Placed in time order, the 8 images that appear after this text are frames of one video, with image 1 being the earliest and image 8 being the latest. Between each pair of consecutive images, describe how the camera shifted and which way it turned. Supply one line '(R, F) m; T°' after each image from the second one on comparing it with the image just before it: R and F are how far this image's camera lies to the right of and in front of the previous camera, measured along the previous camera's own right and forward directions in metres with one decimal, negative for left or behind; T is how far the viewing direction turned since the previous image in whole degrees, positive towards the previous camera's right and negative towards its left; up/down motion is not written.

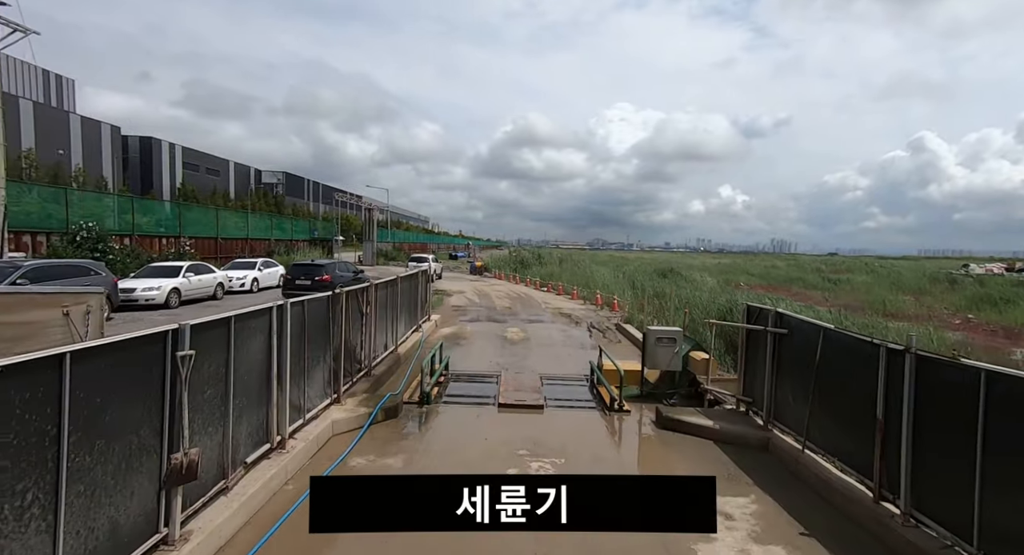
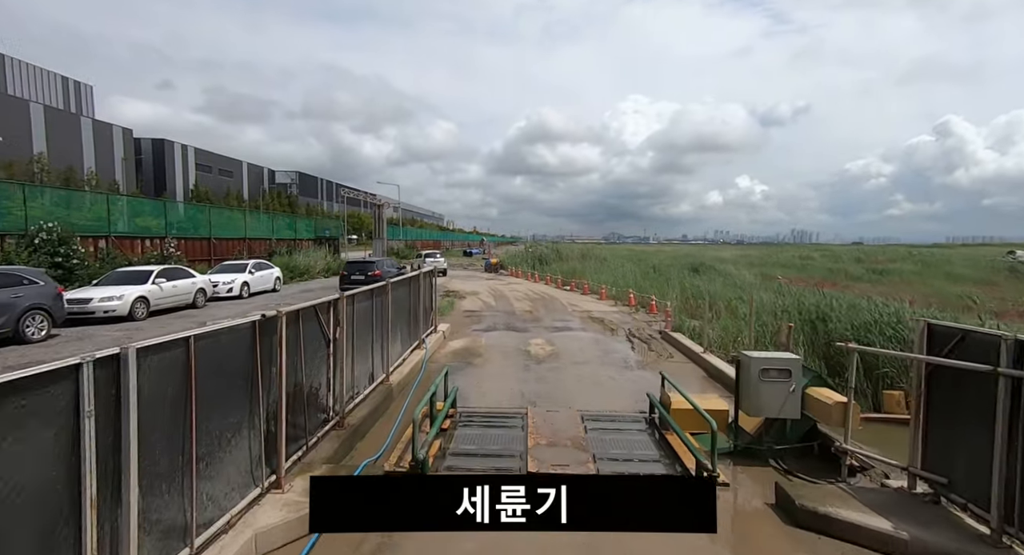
(-0.2, +2.5) m; -2°
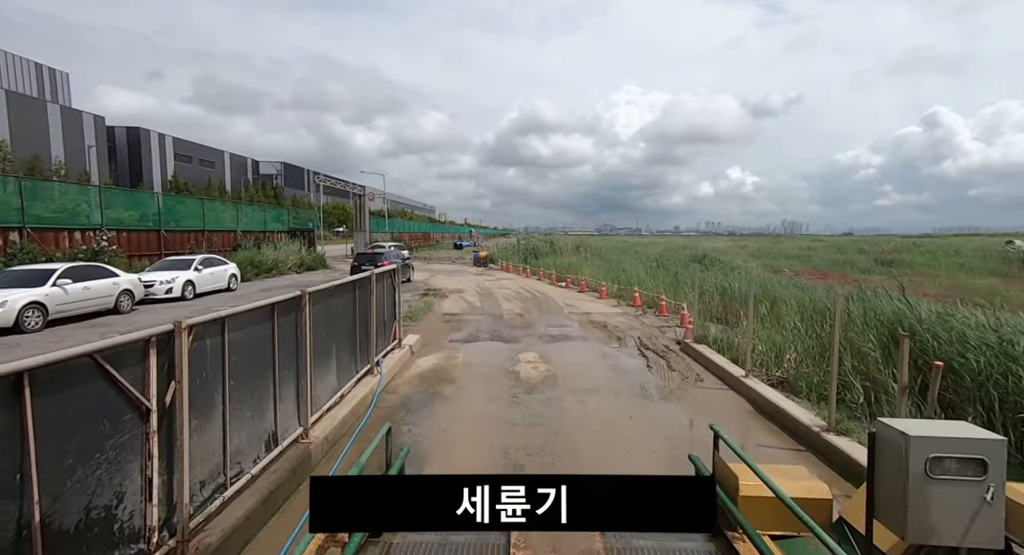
(+0.2, +2.4) m; +1°
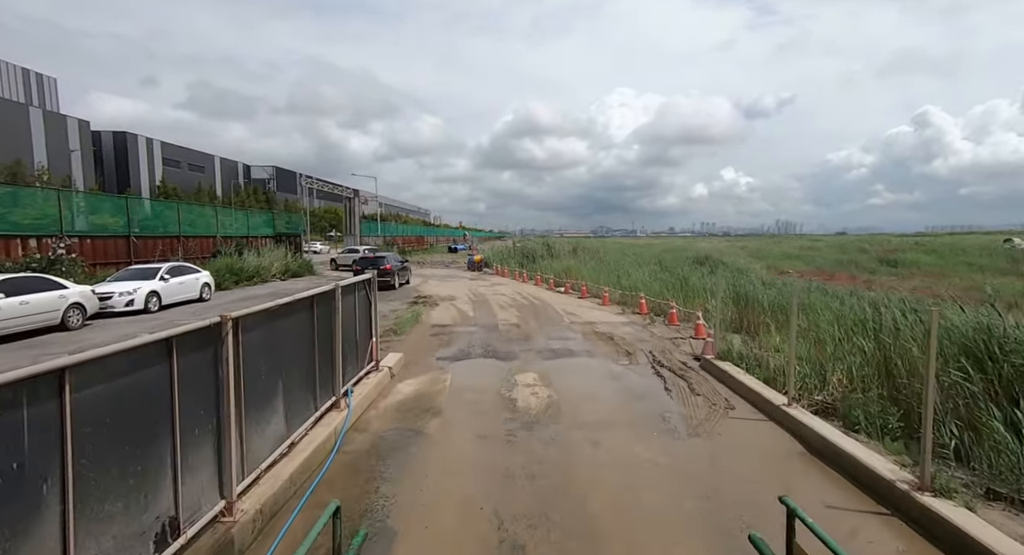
(0.0, +1.3) m; 0°
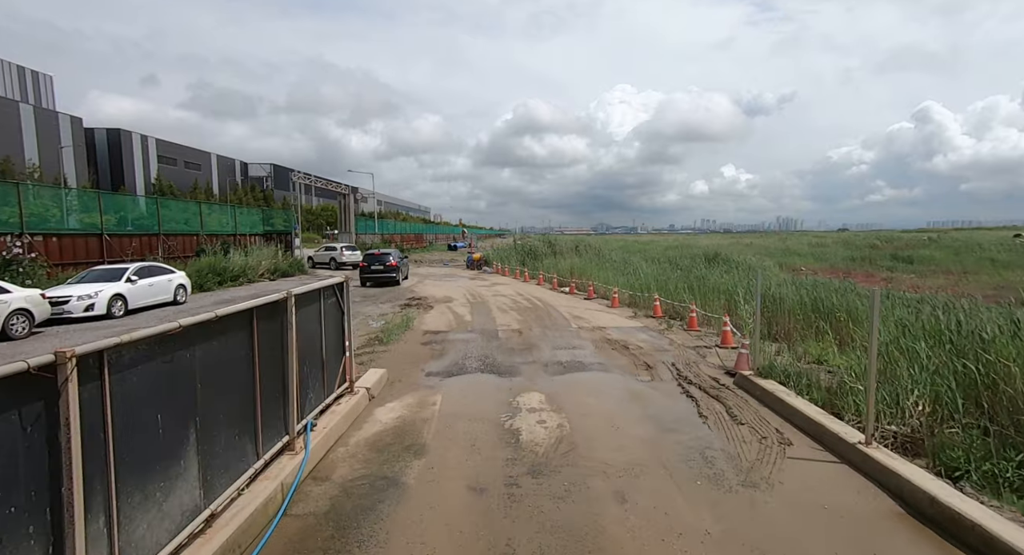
(0.0, +1.4) m; 0°
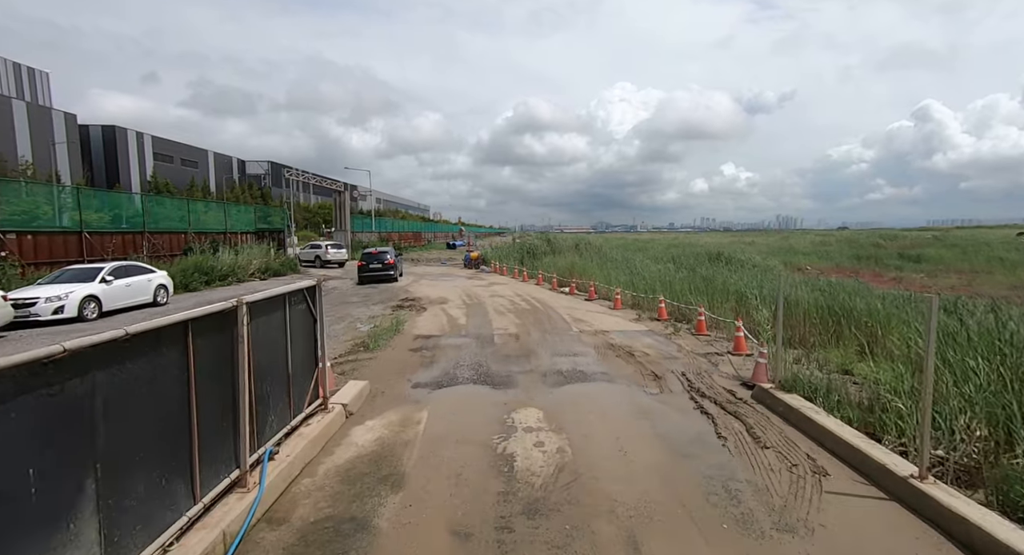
(+0.1, +0.8) m; 0°
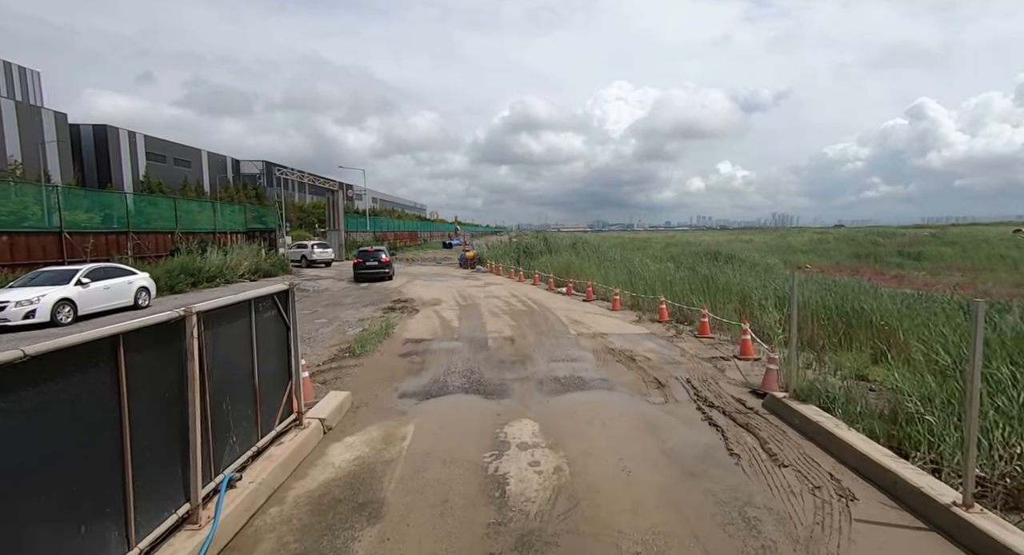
(0.0, +0.5) m; 0°
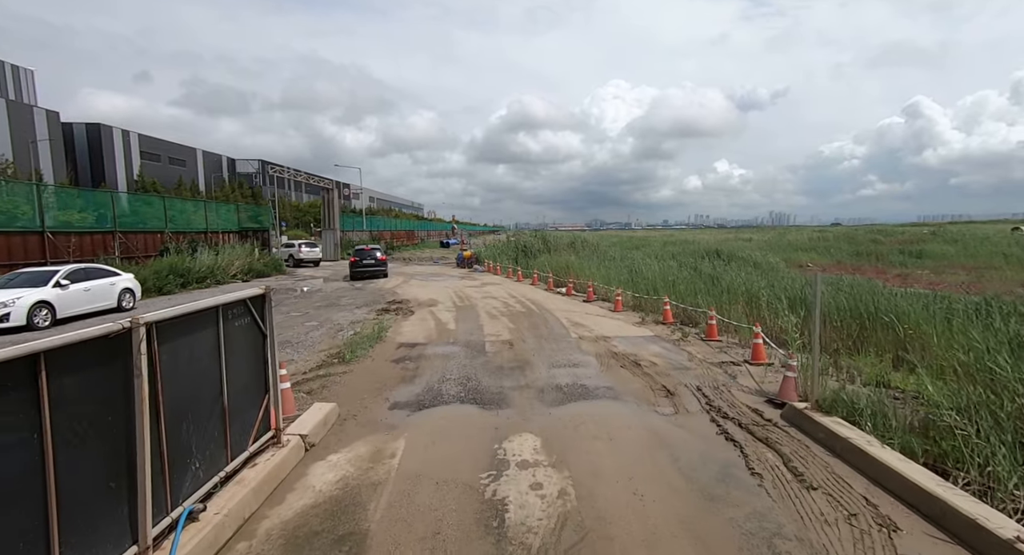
(0.0, +0.5) m; 0°
